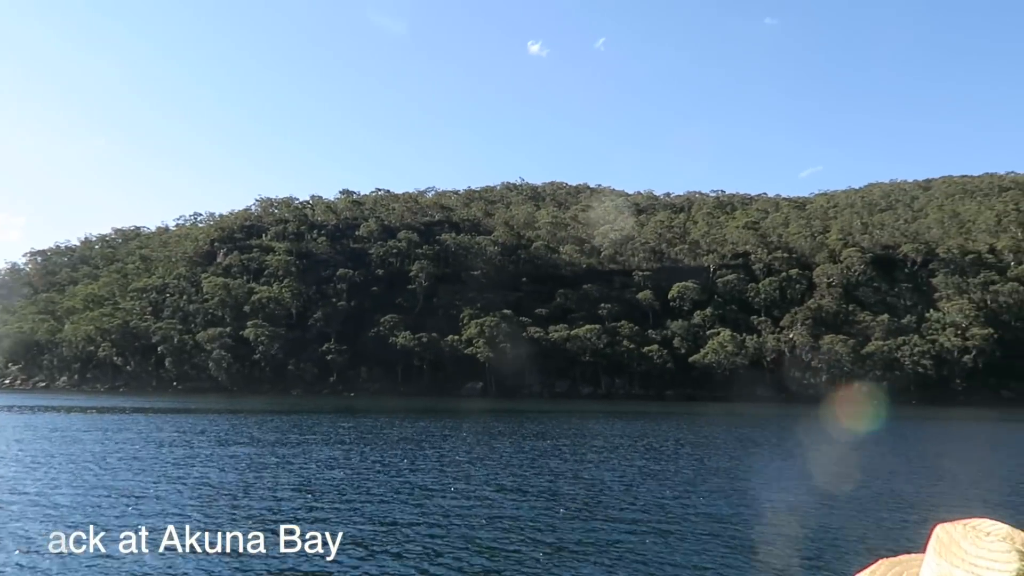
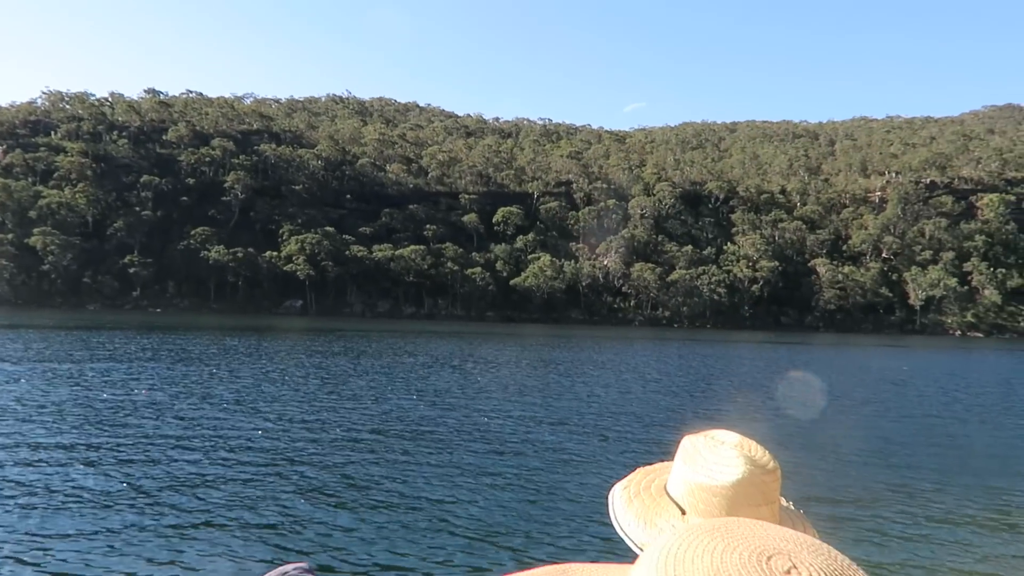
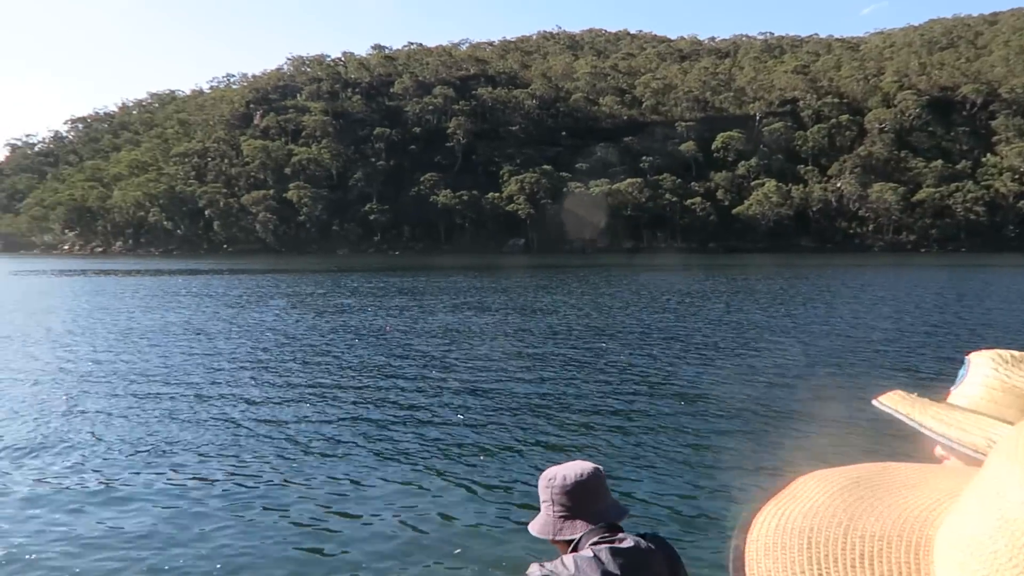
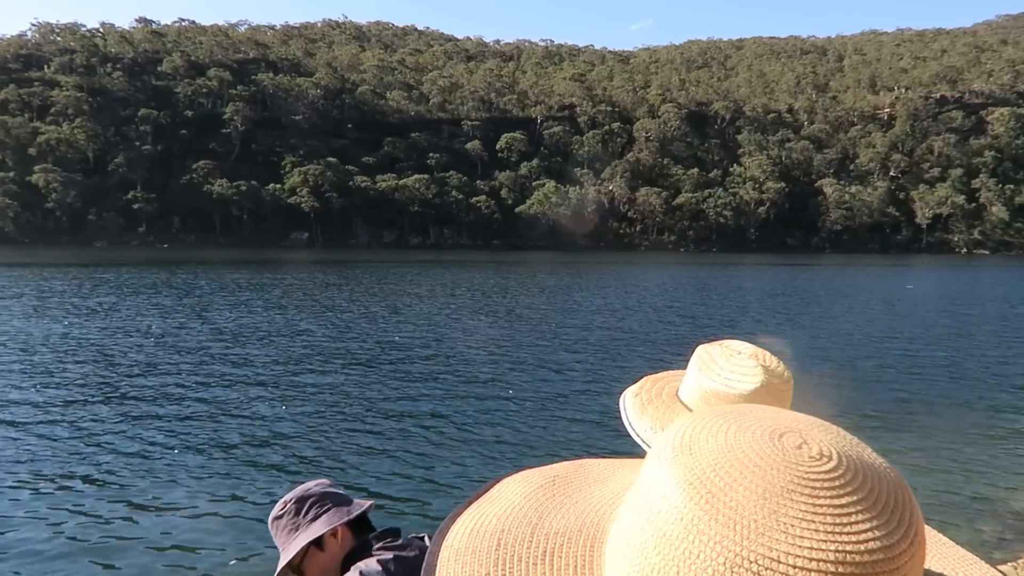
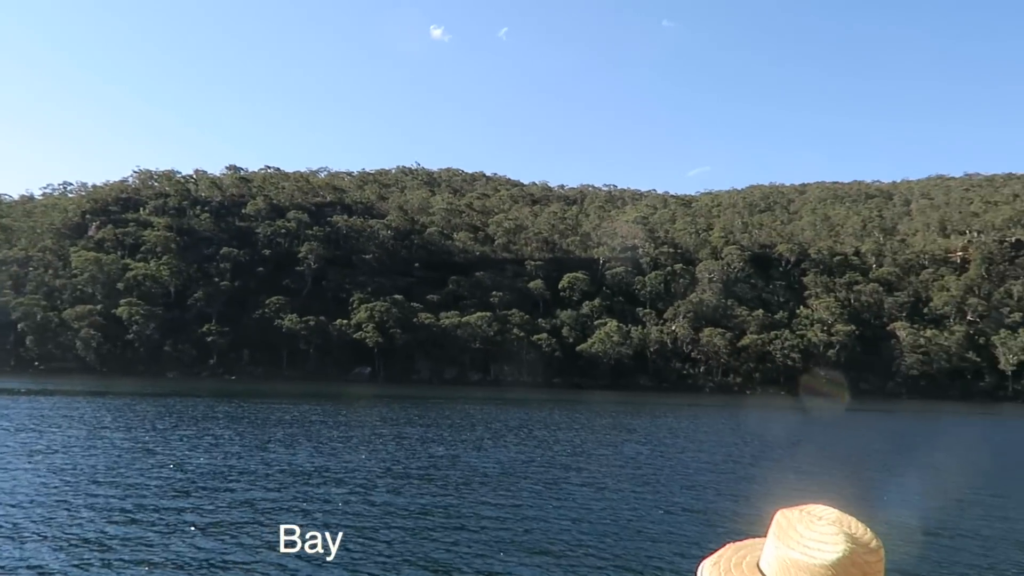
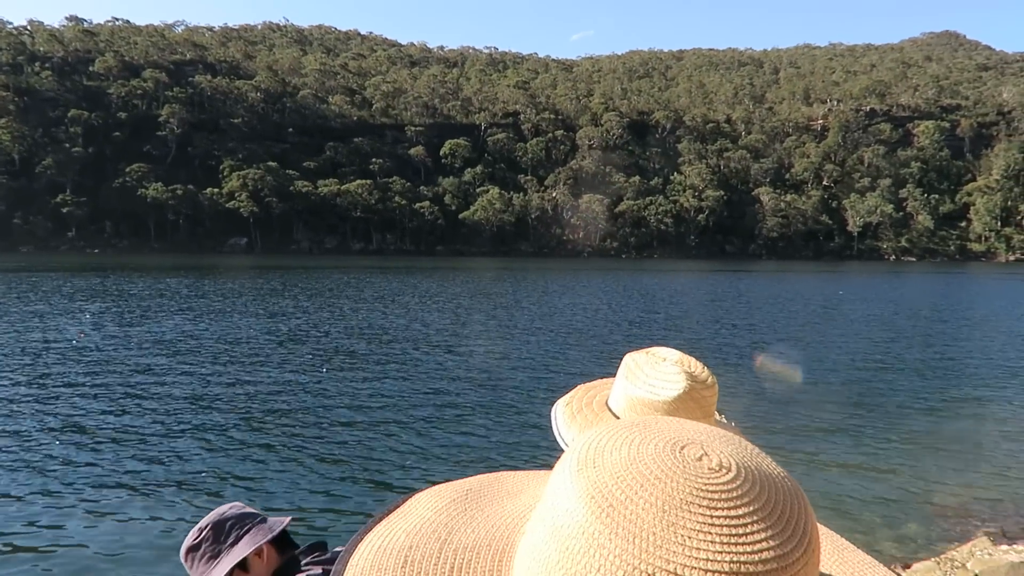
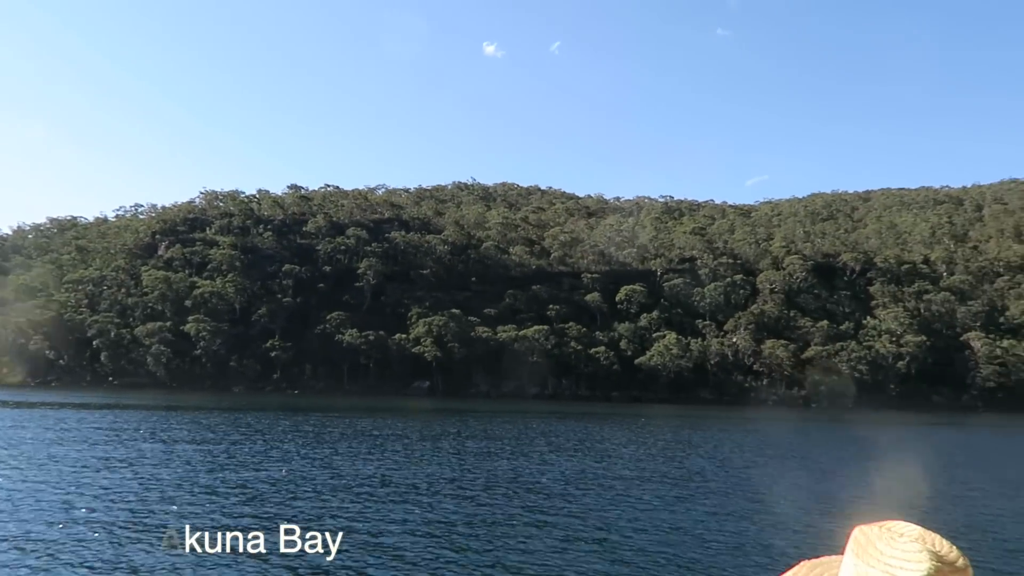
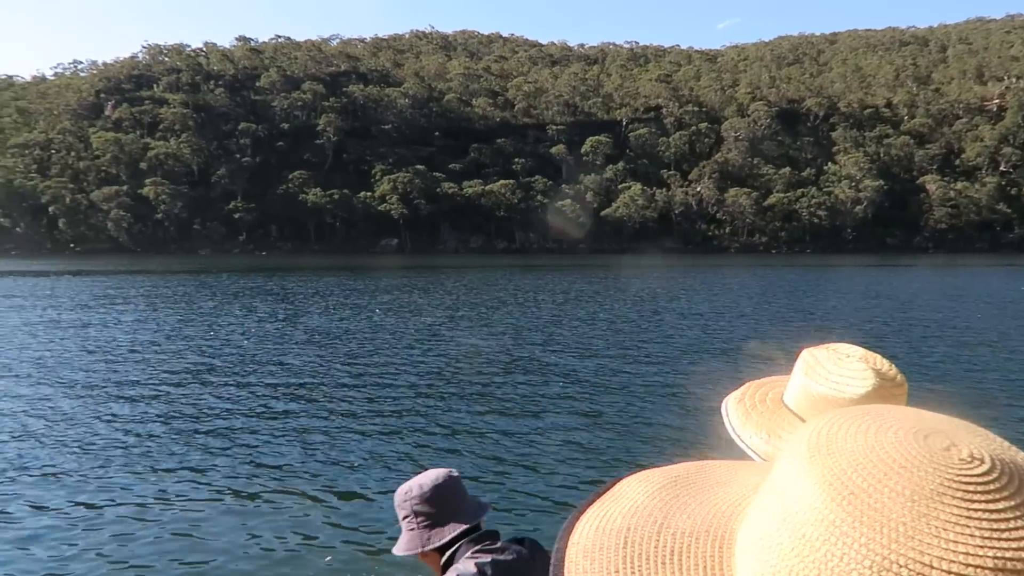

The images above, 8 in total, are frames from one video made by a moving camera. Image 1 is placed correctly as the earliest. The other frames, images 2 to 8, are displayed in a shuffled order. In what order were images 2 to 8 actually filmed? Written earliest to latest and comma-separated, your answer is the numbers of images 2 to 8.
7, 5, 2, 6, 4, 8, 3
